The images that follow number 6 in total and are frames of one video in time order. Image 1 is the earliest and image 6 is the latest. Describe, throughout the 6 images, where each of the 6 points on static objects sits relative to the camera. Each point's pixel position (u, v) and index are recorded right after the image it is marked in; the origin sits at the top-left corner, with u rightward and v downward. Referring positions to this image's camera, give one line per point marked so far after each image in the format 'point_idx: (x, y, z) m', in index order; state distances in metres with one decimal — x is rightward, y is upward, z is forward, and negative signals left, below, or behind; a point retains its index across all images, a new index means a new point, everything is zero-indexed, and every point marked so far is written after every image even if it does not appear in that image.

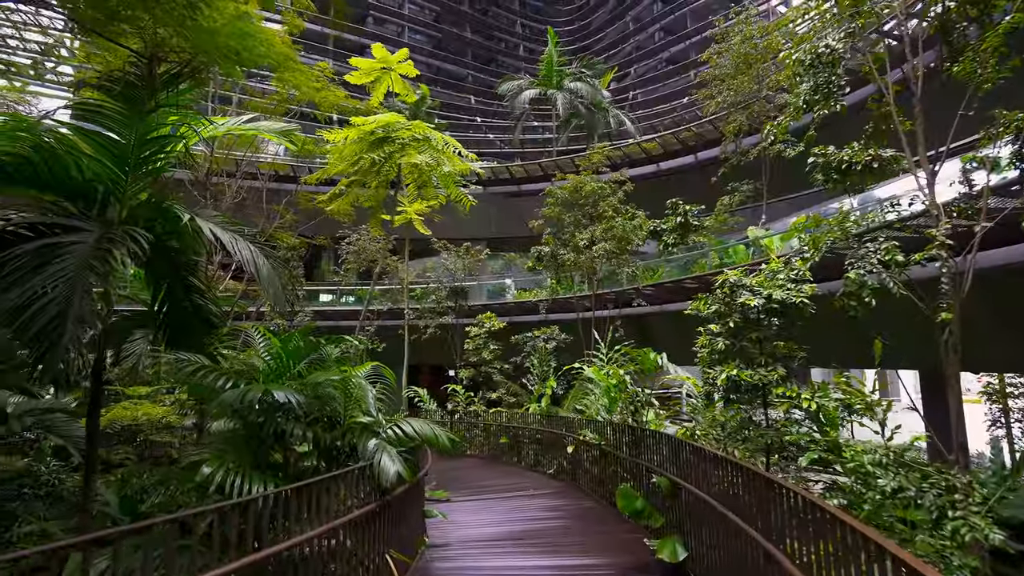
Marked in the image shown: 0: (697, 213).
0: (+4.1, +1.7, +11.5) m
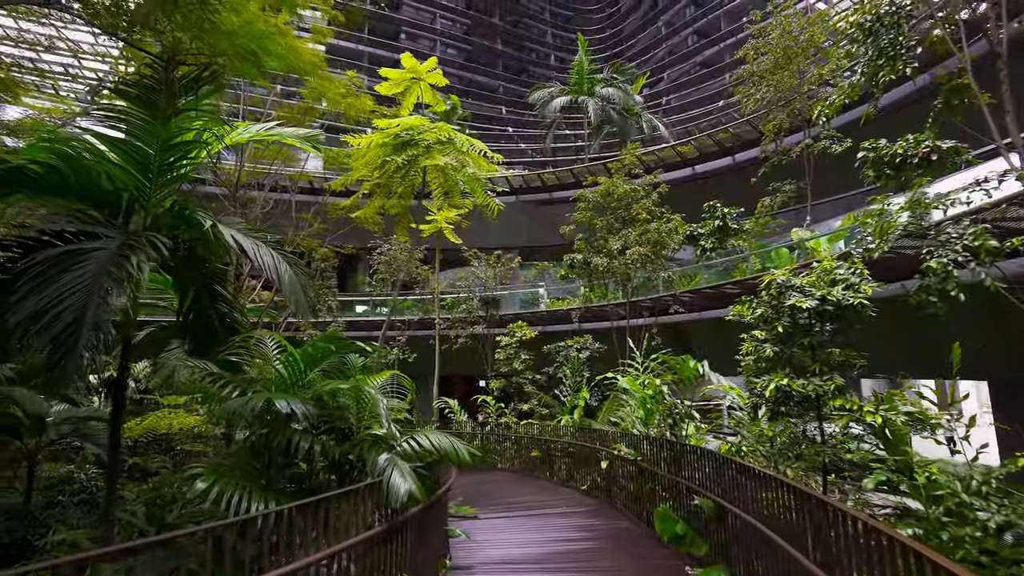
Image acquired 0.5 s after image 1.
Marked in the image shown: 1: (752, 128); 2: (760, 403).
0: (+4.8, +1.5, +11.0) m
1: (+6.0, +4.0, +12.8) m
2: (+2.2, -1.0, +4.6) m
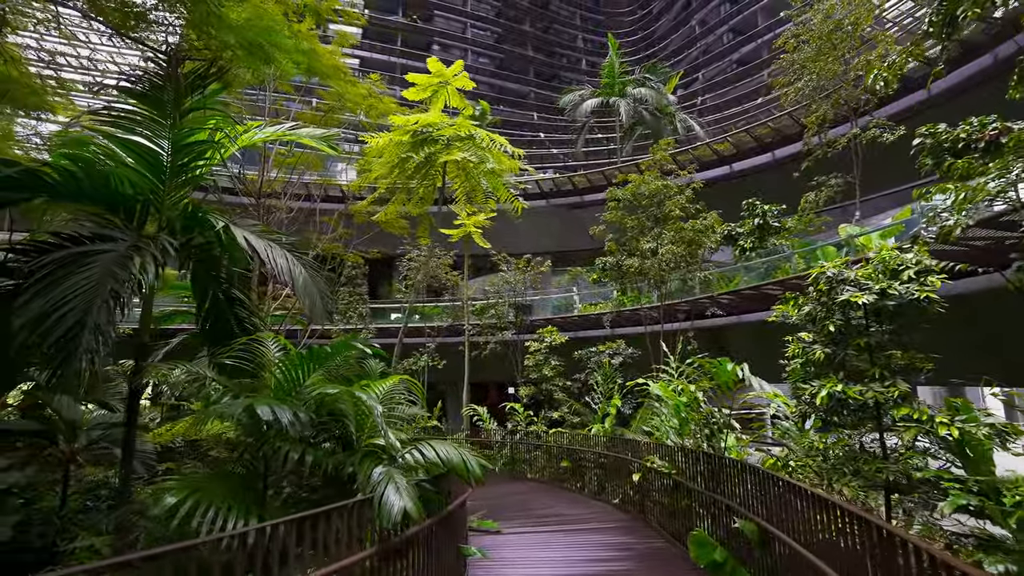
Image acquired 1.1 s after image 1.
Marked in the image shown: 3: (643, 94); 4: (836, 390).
0: (+5.3, +1.5, +10.4) m
1: (+6.6, +3.9, +12.2) m
2: (+2.4, -1.0, +4.1) m
3: (+4.8, +7.1, +18.8) m
4: (+2.4, -0.8, +3.8) m
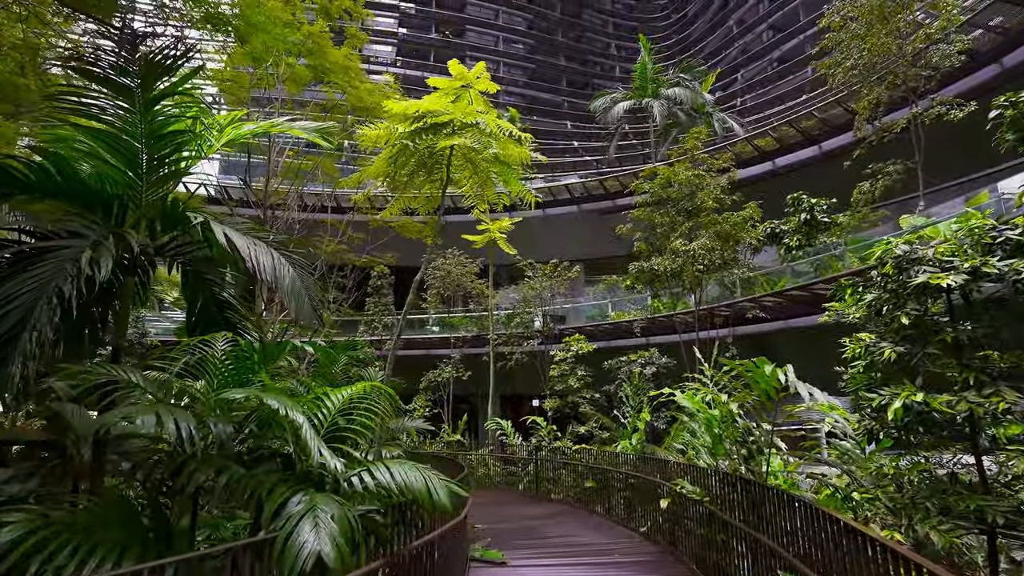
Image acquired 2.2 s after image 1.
0: (+5.7, +1.5, +9.4) m
1: (+7.2, +3.8, +11.2) m
2: (+2.3, -0.9, +3.4) m
3: (+5.7, +6.8, +18.0) m
4: (+2.4, -0.7, +3.1) m
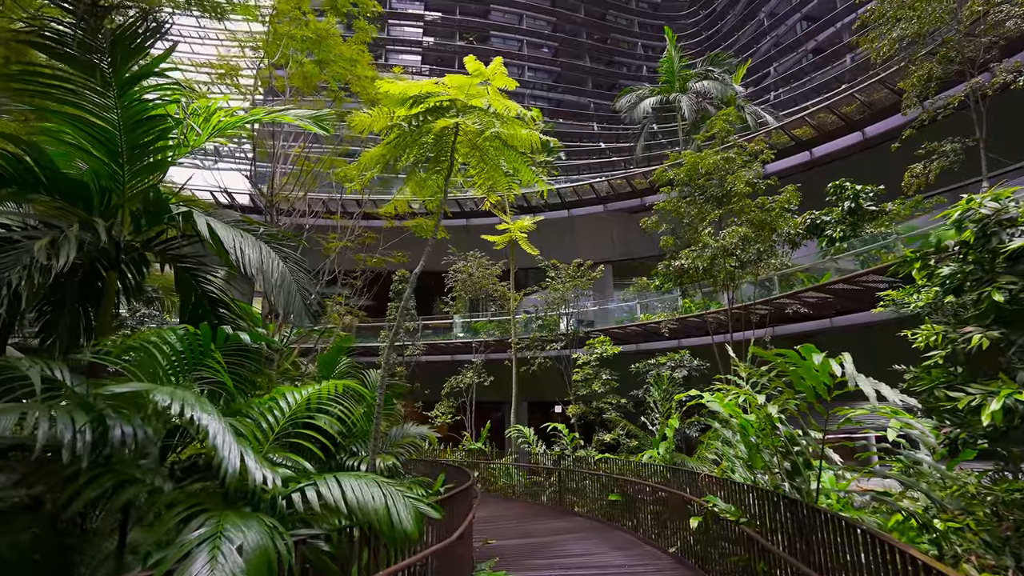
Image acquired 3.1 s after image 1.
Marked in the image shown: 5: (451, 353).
0: (+6.0, +1.5, +8.7) m
1: (+7.5, +3.9, +10.4) m
2: (+2.3, -0.8, +2.8) m
3: (+6.5, +6.8, +17.3) m
4: (+2.3, -0.6, +2.5) m
5: (-1.7, -1.8, +14.6) m
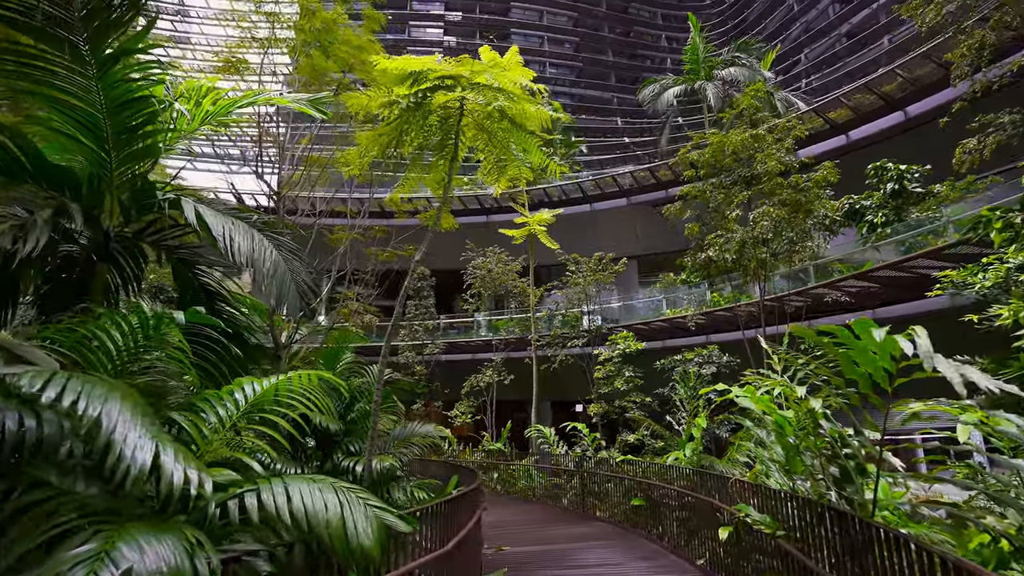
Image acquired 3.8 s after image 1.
0: (+6.3, +1.7, +8.0) m
1: (+7.8, +4.1, +9.6) m
2: (+2.3, -0.7, +2.3) m
3: (+7.1, +6.9, +16.6) m
4: (+2.3, -0.4, +2.0) m
5: (-1.1, -1.8, +14.4) m
